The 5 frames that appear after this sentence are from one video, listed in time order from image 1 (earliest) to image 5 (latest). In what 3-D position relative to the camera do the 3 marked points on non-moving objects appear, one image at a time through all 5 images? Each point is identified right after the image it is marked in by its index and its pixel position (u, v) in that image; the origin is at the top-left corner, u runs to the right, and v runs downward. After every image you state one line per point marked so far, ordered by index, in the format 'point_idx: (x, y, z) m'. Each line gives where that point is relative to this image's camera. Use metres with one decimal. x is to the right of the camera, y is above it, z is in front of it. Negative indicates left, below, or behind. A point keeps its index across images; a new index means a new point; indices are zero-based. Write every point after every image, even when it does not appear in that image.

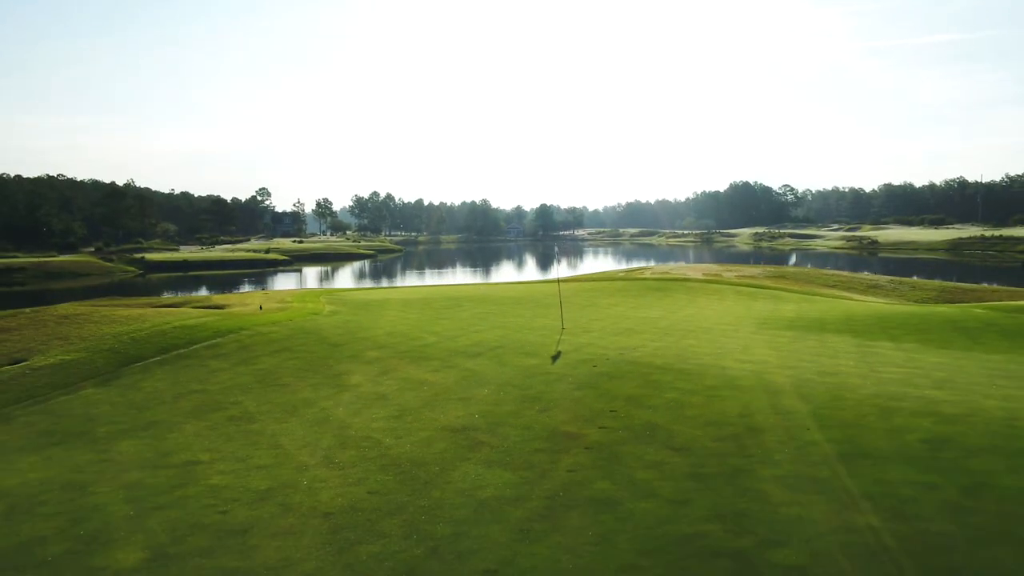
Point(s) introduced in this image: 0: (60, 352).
0: (-6.1, -0.9, +12.5) m
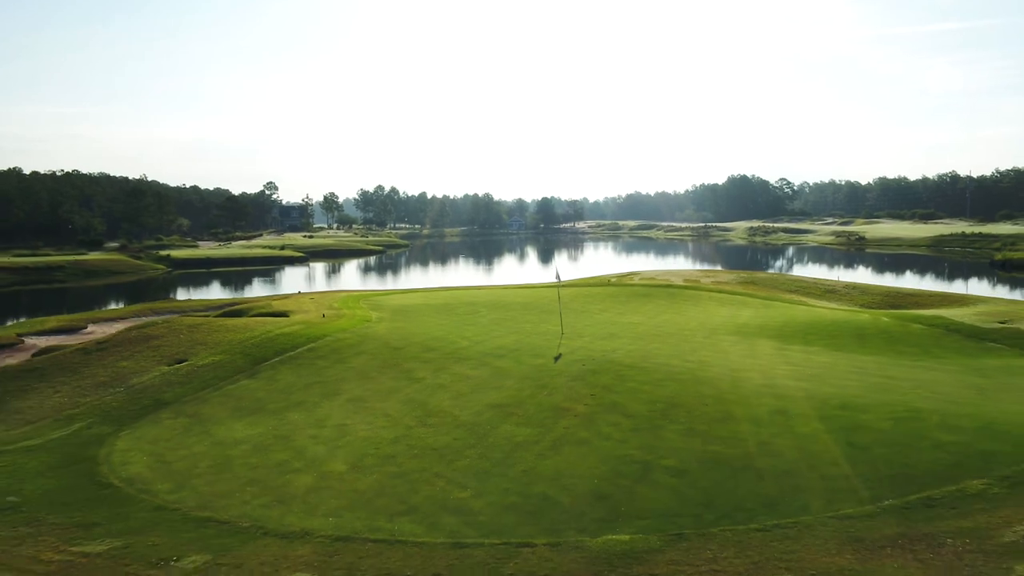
0: (-5.8, -1.3, +17.7) m
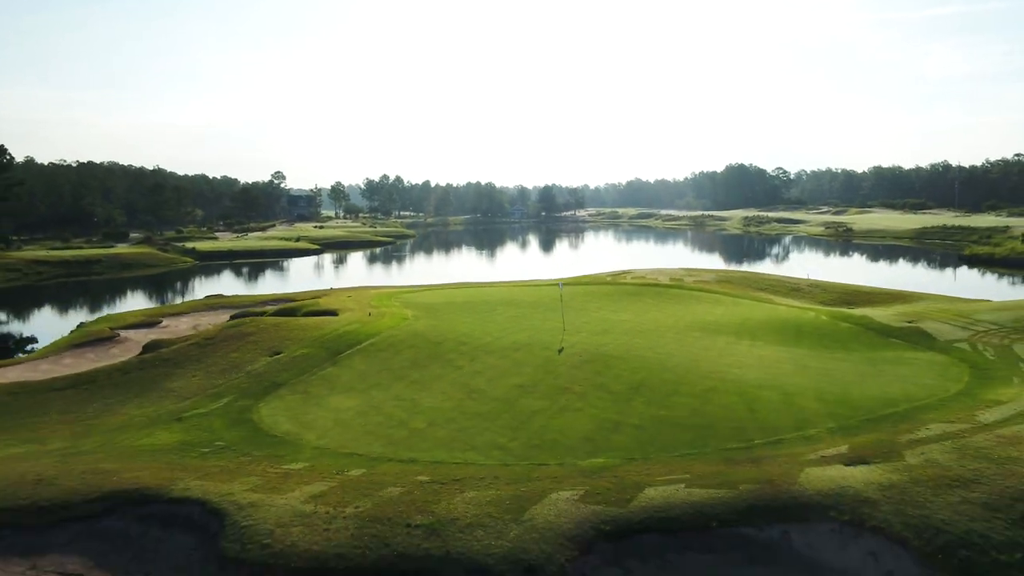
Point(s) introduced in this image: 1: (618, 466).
0: (-5.4, -1.5, +23.3) m
1: (+1.5, -2.5, +12.9) m
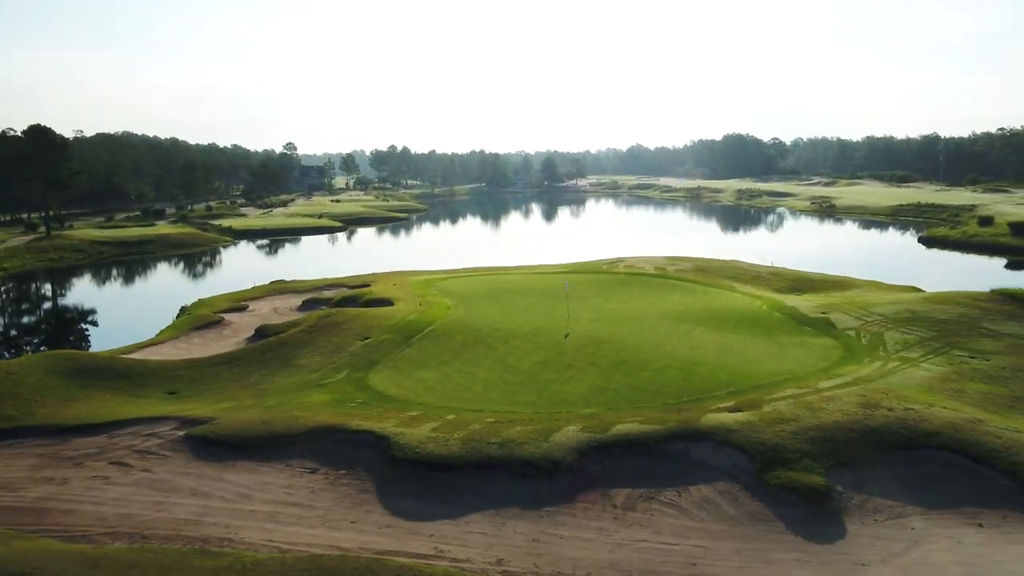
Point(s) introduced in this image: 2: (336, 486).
0: (-4.7, -1.6, +32.8) m
1: (+2.2, -3.1, +22.4) m
2: (-3.7, -4.2, +19.3) m
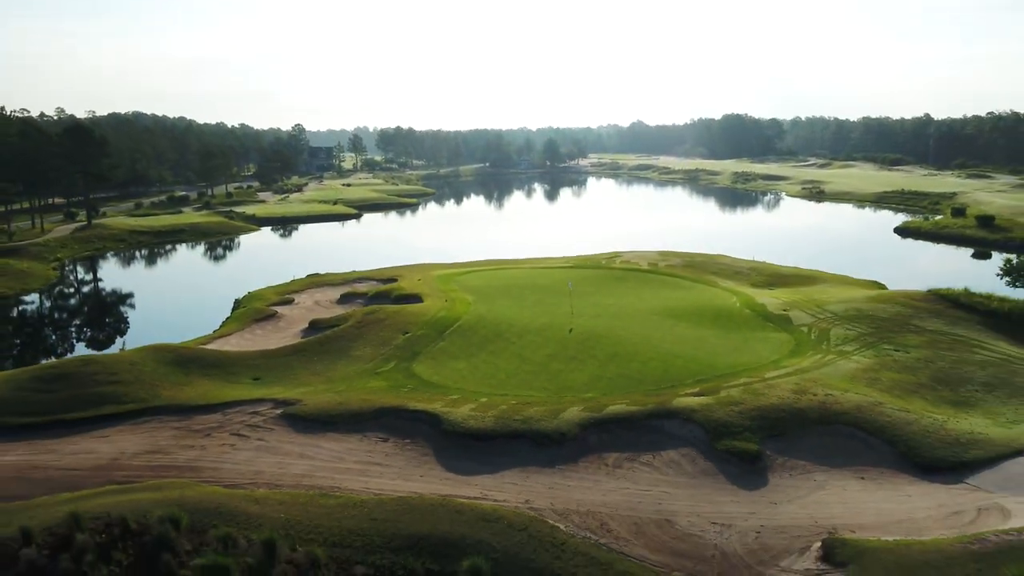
0: (-4.1, -1.8, +39.8) m
1: (+2.8, -3.5, +29.5) m
2: (-3.1, -4.7, +26.4) m
